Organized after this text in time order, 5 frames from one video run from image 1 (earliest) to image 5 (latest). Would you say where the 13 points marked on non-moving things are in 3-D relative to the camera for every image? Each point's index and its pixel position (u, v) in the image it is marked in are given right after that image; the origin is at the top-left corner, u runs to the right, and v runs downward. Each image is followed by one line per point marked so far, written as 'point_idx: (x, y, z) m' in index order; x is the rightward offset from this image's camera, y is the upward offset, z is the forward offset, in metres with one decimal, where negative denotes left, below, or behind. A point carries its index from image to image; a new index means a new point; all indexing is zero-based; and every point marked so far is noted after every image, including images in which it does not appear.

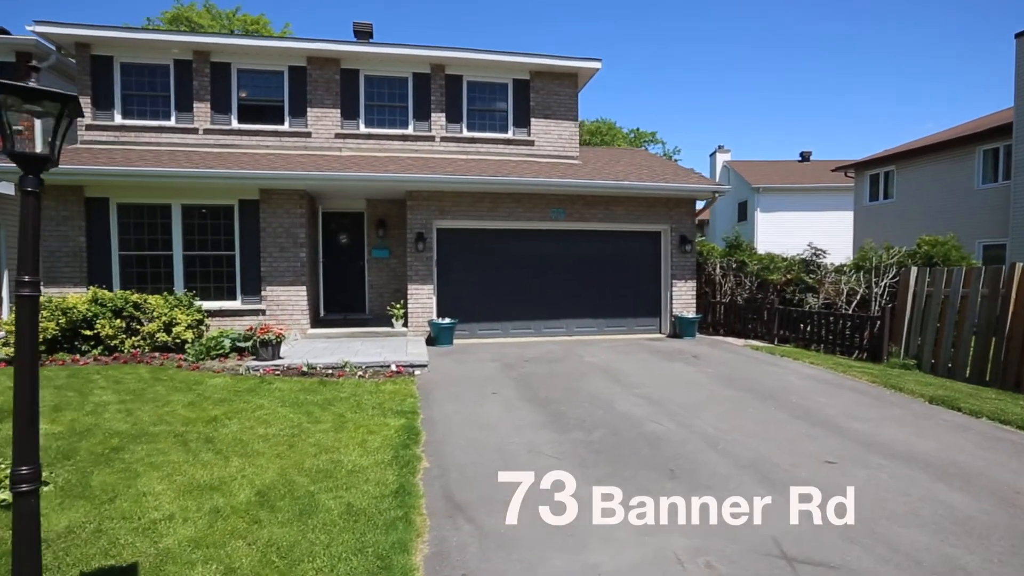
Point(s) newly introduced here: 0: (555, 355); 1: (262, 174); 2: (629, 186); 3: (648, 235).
0: (+0.8, -1.2, +9.2) m
1: (-4.5, +2.0, +8.9) m
2: (+2.4, +2.2, +10.5) m
3: (+3.1, +1.2, +11.5) m
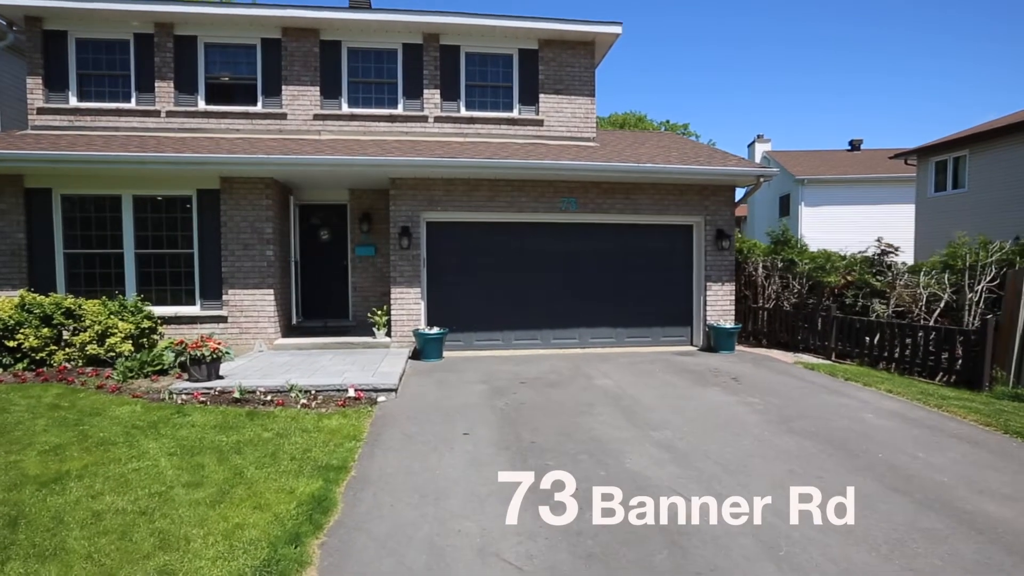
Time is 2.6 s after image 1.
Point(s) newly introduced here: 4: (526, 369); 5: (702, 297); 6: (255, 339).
0: (+0.8, -1.3, +7.6) m
1: (-4.5, +2.0, +7.6) m
2: (+2.4, +2.1, +8.8) m
3: (+3.2, +1.2, +9.8) m
4: (+0.2, -1.3, +7.8) m
5: (+3.7, -0.2, +9.8) m
6: (-4.3, -0.8, +8.3) m
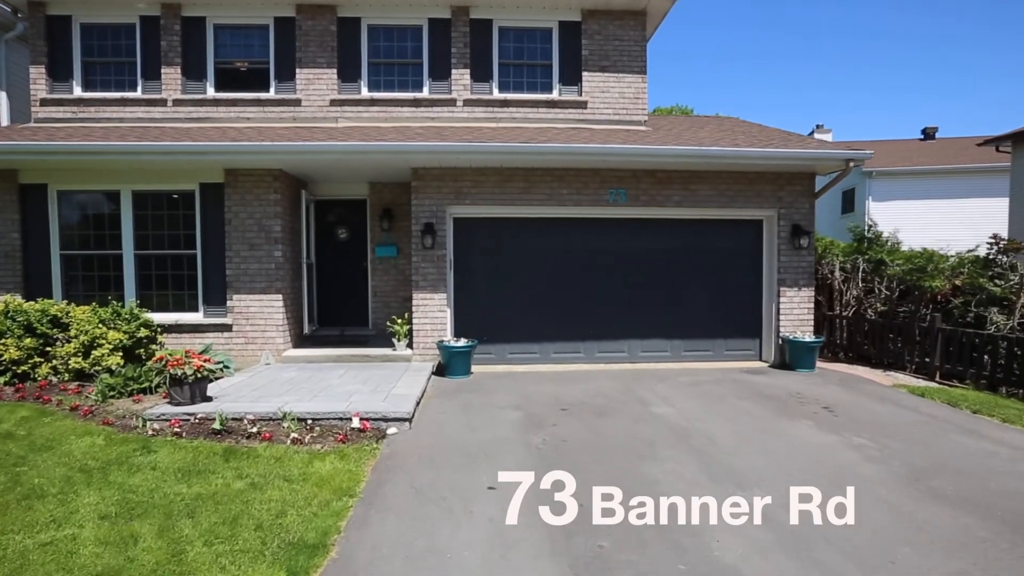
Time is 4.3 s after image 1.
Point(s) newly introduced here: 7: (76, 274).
0: (+1.3, -1.4, +6.4) m
1: (-4.0, +1.9, +6.8) m
2: (+3.0, +2.0, +7.4) m
3: (+3.9, +1.1, +8.4) m
4: (+0.7, -1.4, +6.6) m
5: (+4.4, -0.3, +8.3) m
6: (-3.7, -0.9, +7.4) m
7: (-6.5, +0.2, +7.5) m
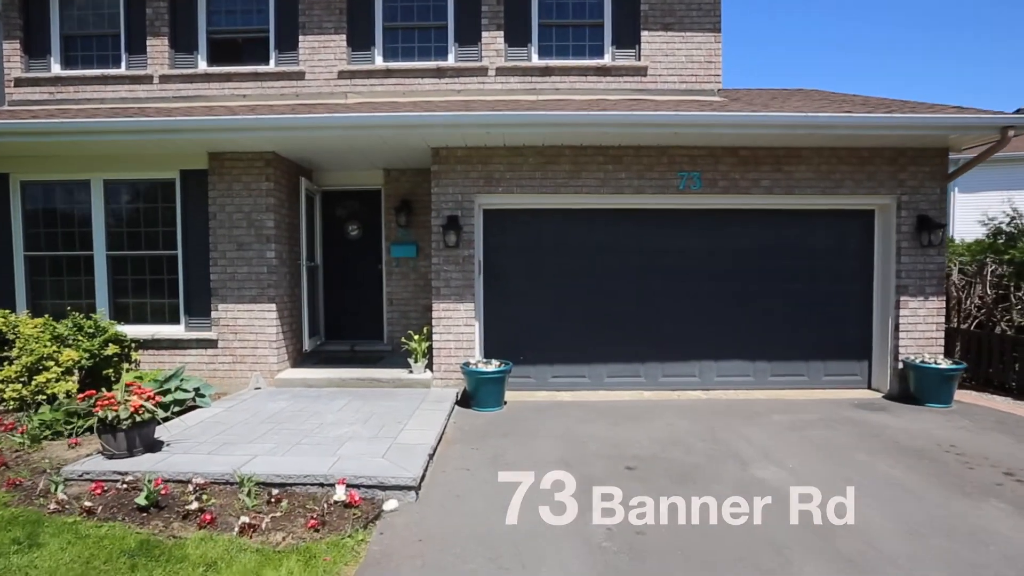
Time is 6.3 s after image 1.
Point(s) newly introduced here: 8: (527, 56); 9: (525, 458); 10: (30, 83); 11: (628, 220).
0: (+1.7, -1.5, +4.8) m
1: (-3.5, +1.8, +5.5) m
2: (+3.5, +1.9, +5.7) m
3: (+4.4, +0.9, +6.6) m
4: (+1.2, -1.5, +5.0) m
5: (+4.9, -0.4, +6.4) m
6: (-3.2, -1.0, +6.1) m
7: (-6.0, +0.1, +6.4) m
8: (+0.2, +3.3, +7.2) m
9: (+0.1, -1.5, +4.4) m
10: (-6.9, +2.9, +7.2) m
11: (+1.5, +0.9, +6.5) m
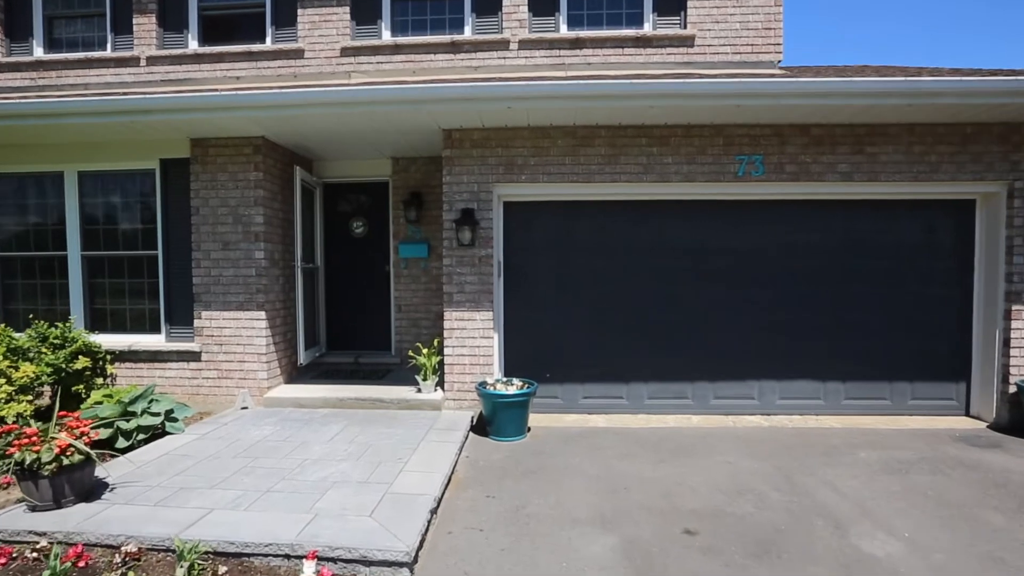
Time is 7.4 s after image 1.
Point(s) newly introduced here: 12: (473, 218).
0: (+1.9, -1.5, +3.8) m
1: (-3.3, +1.8, +4.8) m
2: (+3.8, +1.8, +4.6) m
3: (+4.7, +0.9, +5.4) m
4: (+1.4, -1.5, +4.1) m
5: (+5.2, -0.5, +5.3) m
6: (-2.9, -1.1, +5.3) m
7: (-5.7, +0.1, +5.7) m
8: (+0.5, +3.3, +6.2) m
9: (+0.3, -1.6, +3.5) m
10: (-6.6, +2.9, +6.6) m
11: (+1.8, +0.8, +5.5) m
12: (-0.4, +0.7, +5.3) m
